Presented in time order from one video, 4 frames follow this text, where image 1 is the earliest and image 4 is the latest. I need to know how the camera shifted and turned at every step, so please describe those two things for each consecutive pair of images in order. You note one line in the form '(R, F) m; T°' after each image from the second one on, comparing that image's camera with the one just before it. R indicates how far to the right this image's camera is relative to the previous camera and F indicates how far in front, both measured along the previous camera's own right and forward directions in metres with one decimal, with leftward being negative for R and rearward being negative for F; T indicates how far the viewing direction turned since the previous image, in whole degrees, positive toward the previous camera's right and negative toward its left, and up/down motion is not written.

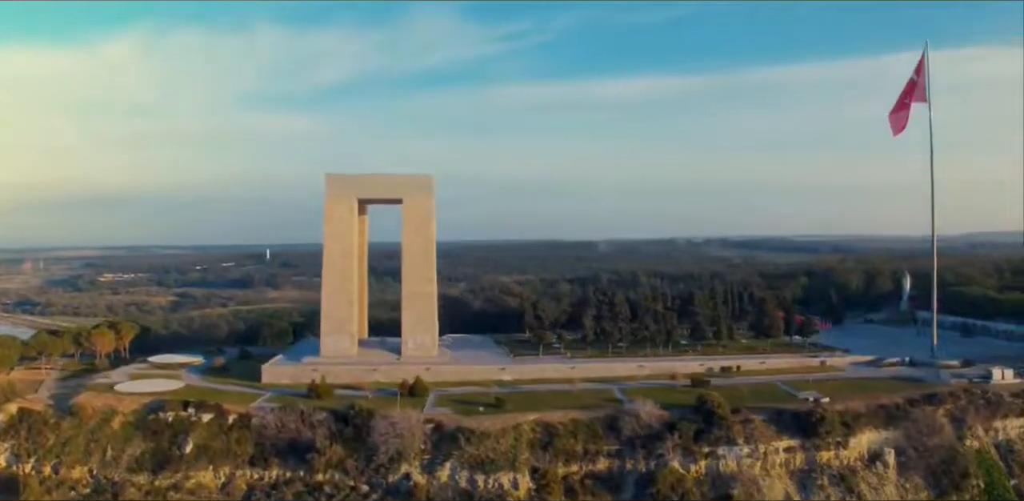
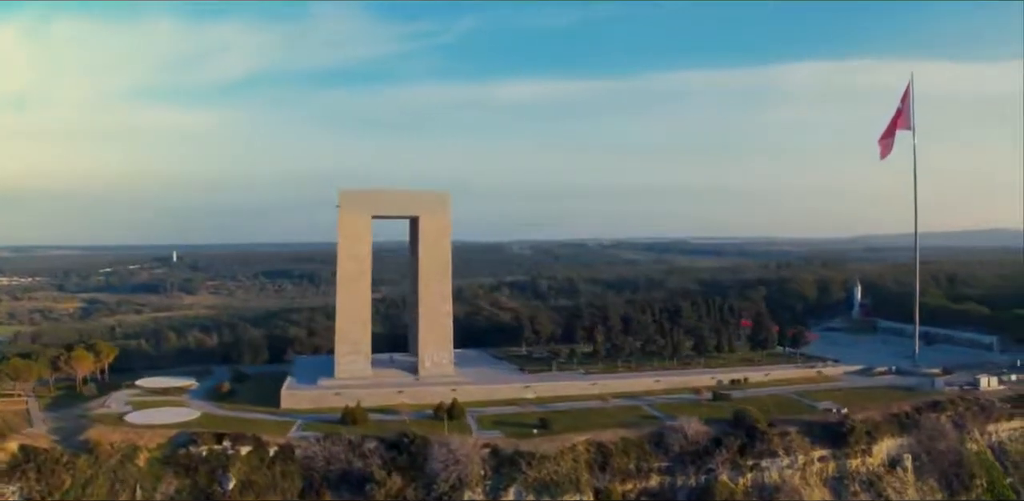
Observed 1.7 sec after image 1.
(-4.3, 0.0) m; +9°
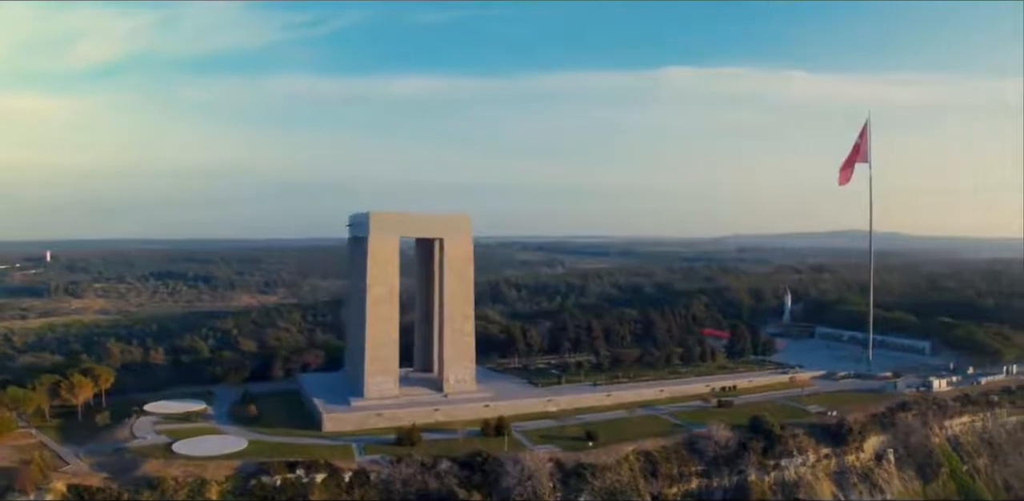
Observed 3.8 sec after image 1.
(-5.6, -0.7) m; +12°
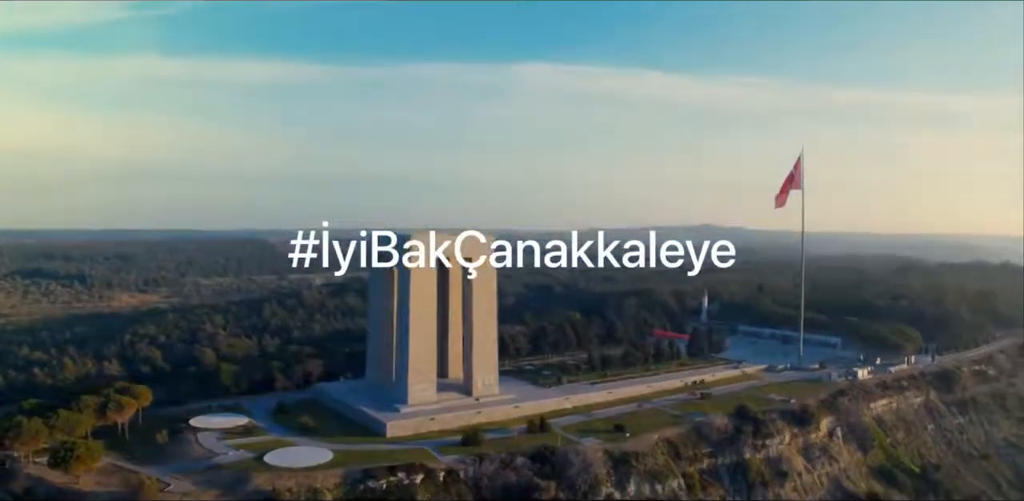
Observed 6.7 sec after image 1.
(-7.2, -1.8) m; +14°
